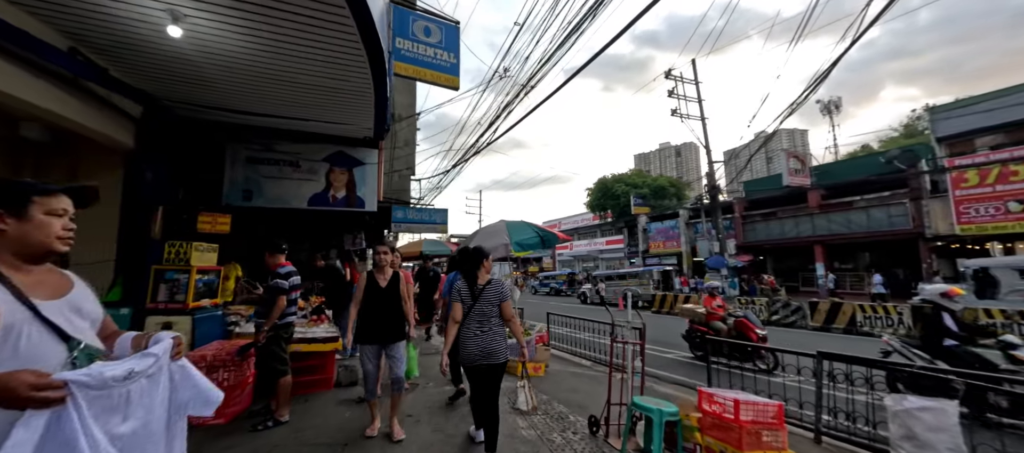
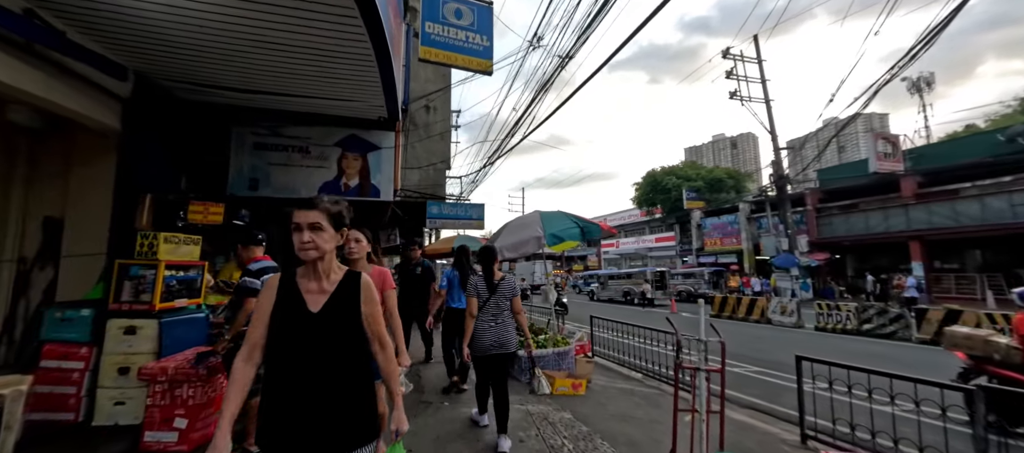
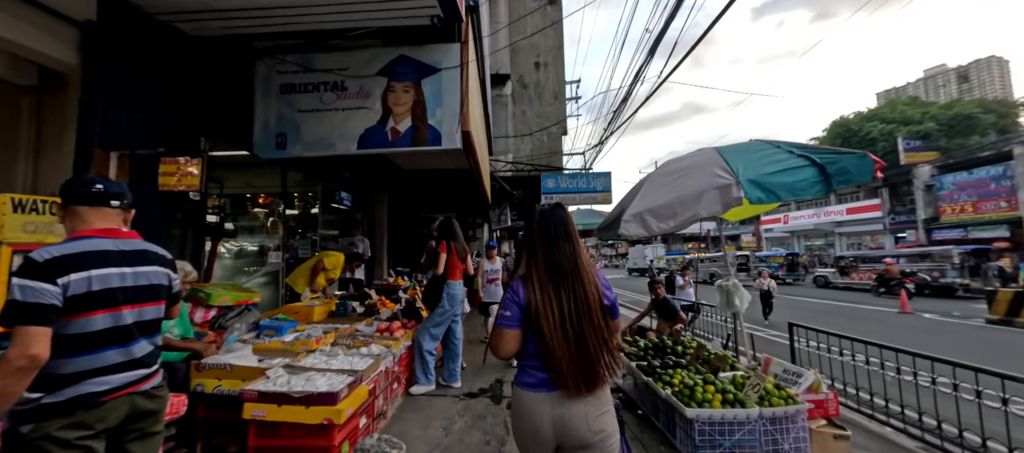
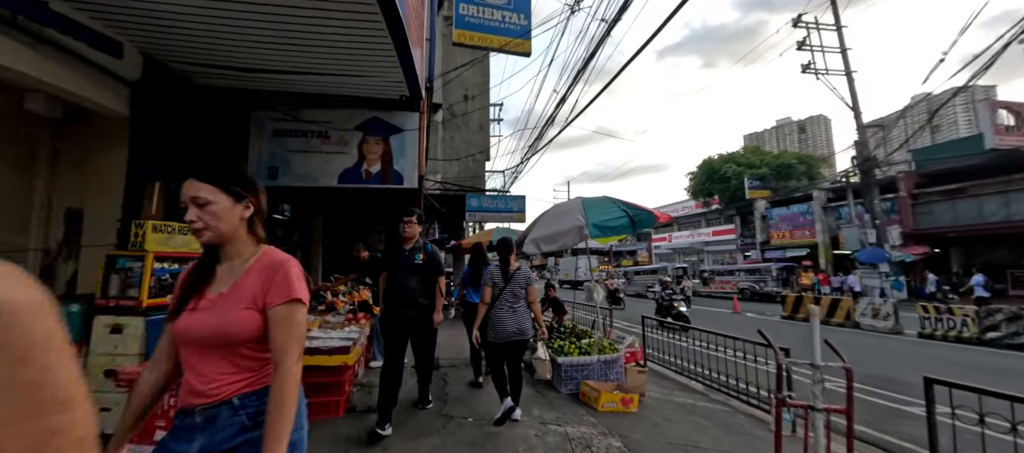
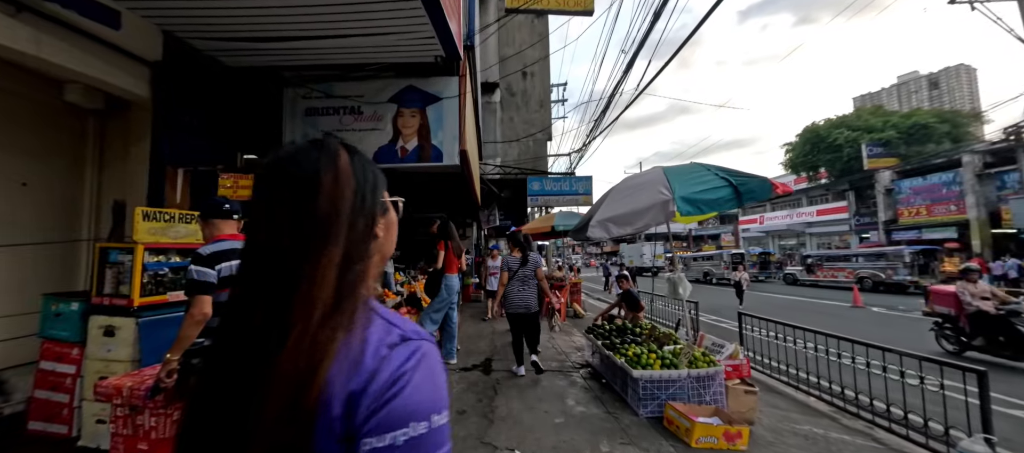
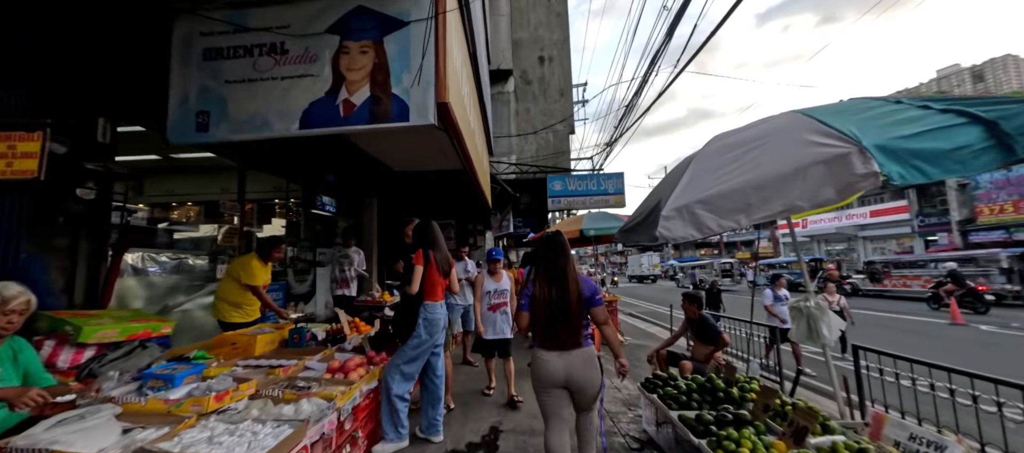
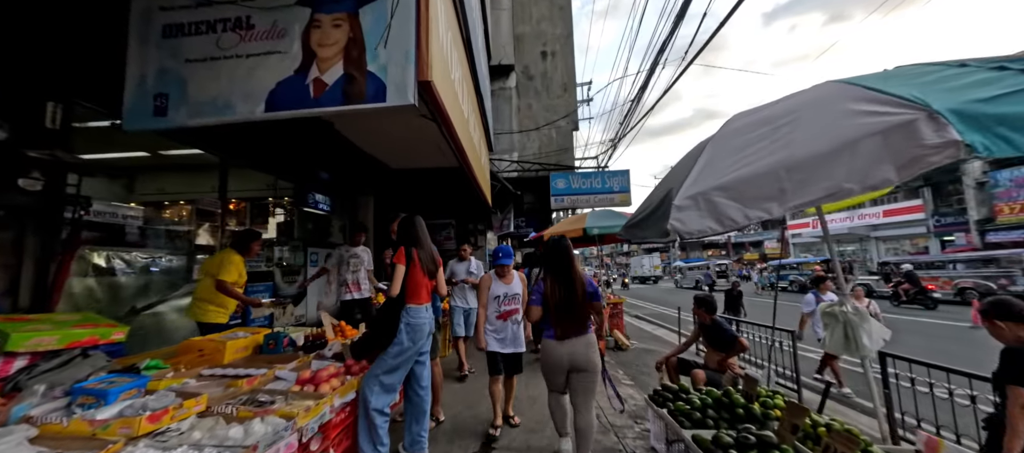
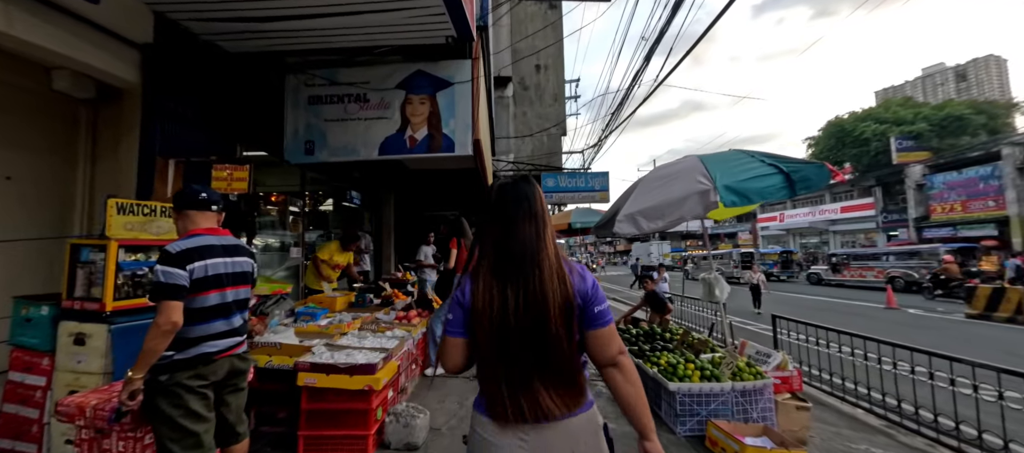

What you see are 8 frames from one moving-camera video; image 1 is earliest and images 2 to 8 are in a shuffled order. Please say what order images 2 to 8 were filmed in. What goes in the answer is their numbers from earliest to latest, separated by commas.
2, 4, 5, 8, 3, 6, 7
